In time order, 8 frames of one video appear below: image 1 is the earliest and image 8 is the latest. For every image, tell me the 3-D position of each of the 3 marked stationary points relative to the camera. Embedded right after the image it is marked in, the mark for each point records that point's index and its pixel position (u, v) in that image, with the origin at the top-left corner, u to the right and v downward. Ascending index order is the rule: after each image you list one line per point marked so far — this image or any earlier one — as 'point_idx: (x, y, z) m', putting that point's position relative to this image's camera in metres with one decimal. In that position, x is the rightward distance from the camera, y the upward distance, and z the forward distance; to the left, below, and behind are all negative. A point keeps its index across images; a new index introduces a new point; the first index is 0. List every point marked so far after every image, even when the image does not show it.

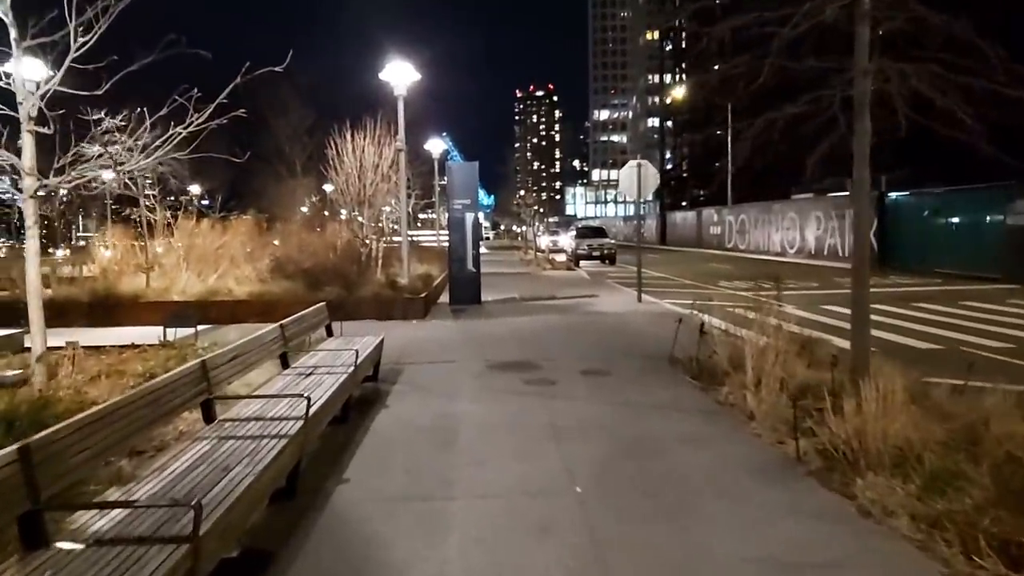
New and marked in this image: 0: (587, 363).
0: (+1.2, -1.3, +11.2) m
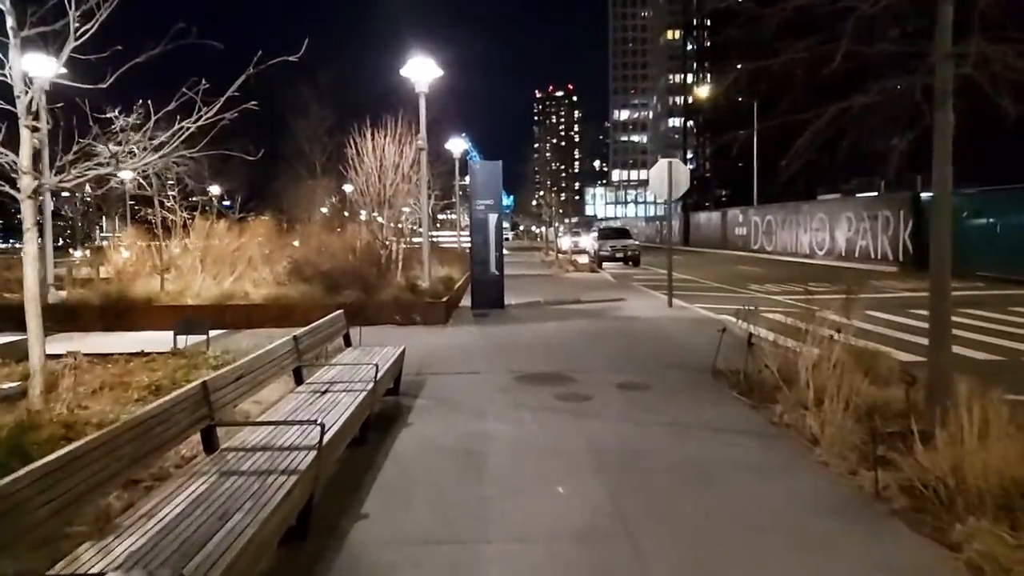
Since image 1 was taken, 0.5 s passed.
0: (+1.7, -1.4, +10.4) m
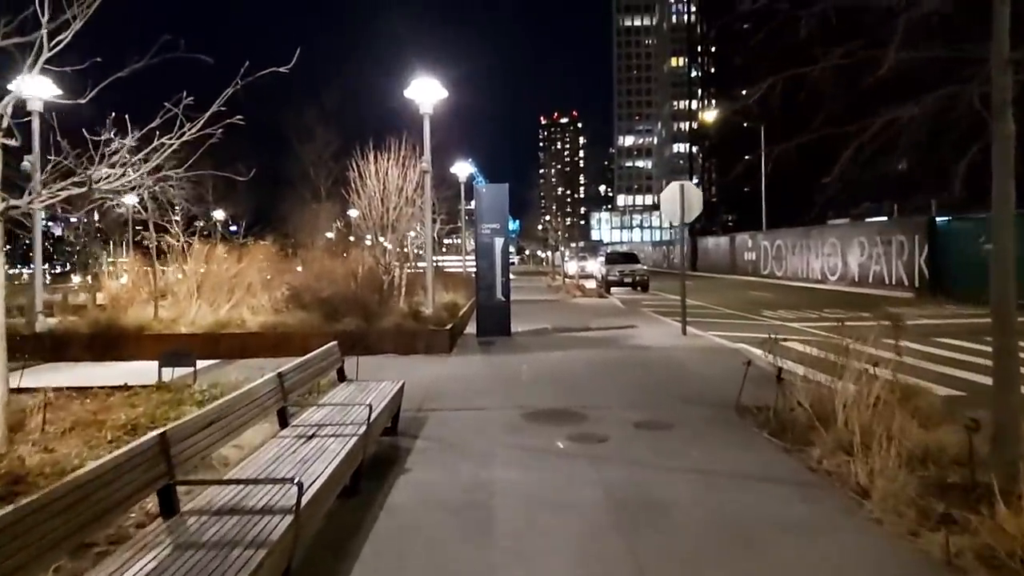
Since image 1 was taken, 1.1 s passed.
0: (+1.8, -1.8, +9.6) m
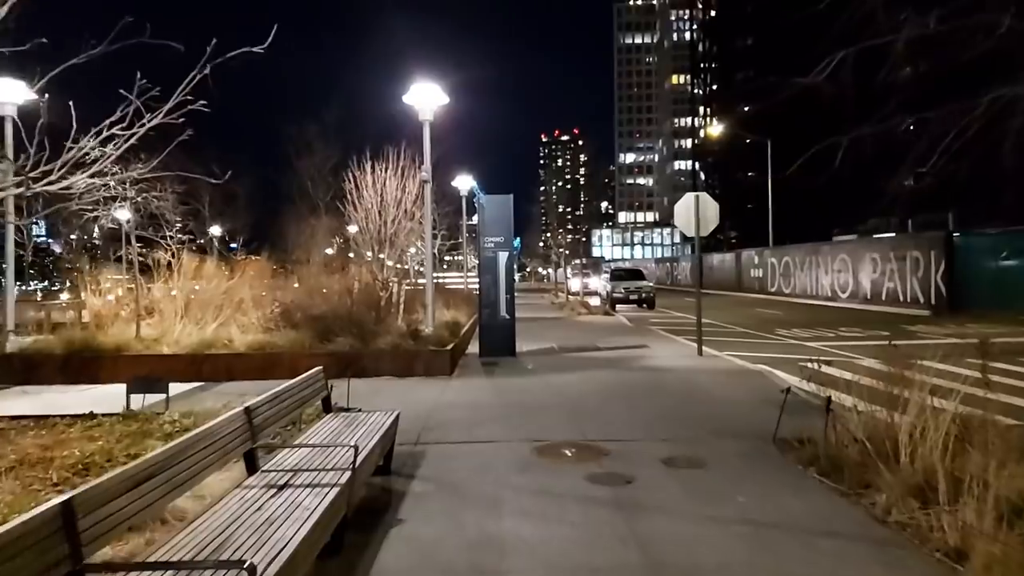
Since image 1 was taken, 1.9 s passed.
0: (+1.9, -2.0, +8.5) m
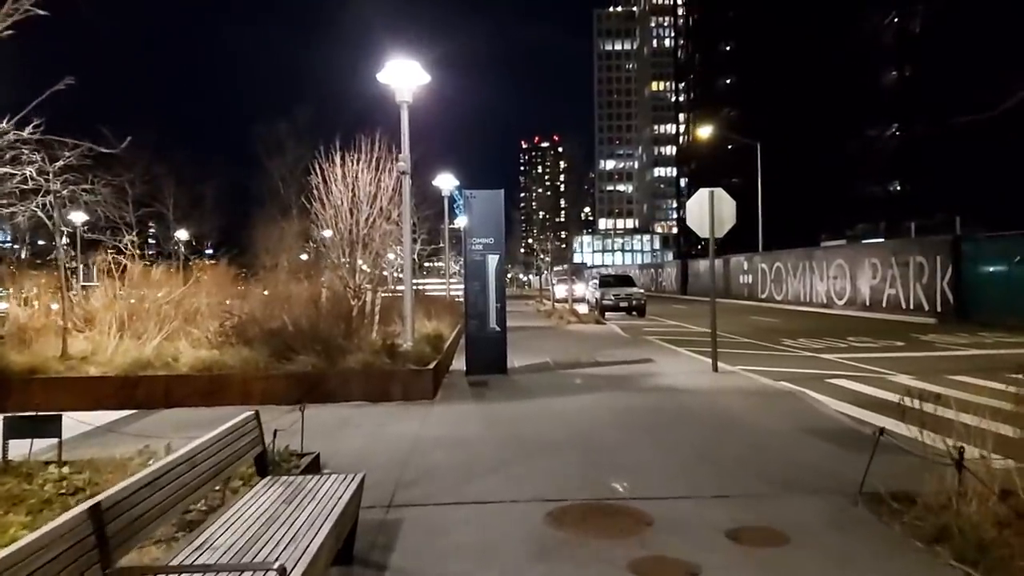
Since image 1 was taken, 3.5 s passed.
0: (+2.0, -2.1, +6.3) m
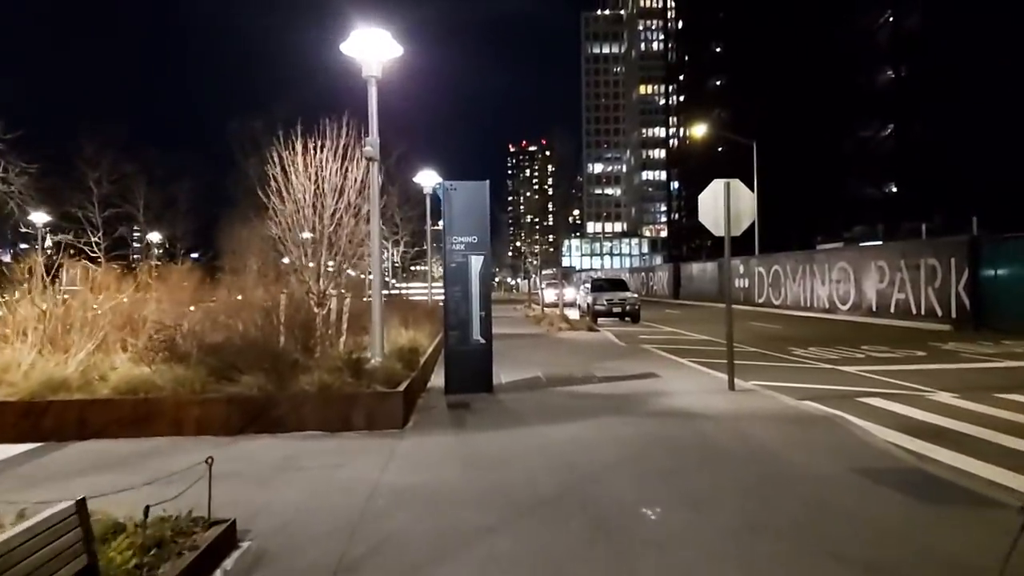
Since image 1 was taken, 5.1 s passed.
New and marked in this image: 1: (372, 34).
0: (+1.9, -2.1, +4.2) m
1: (-2.6, +4.6, +12.6) m
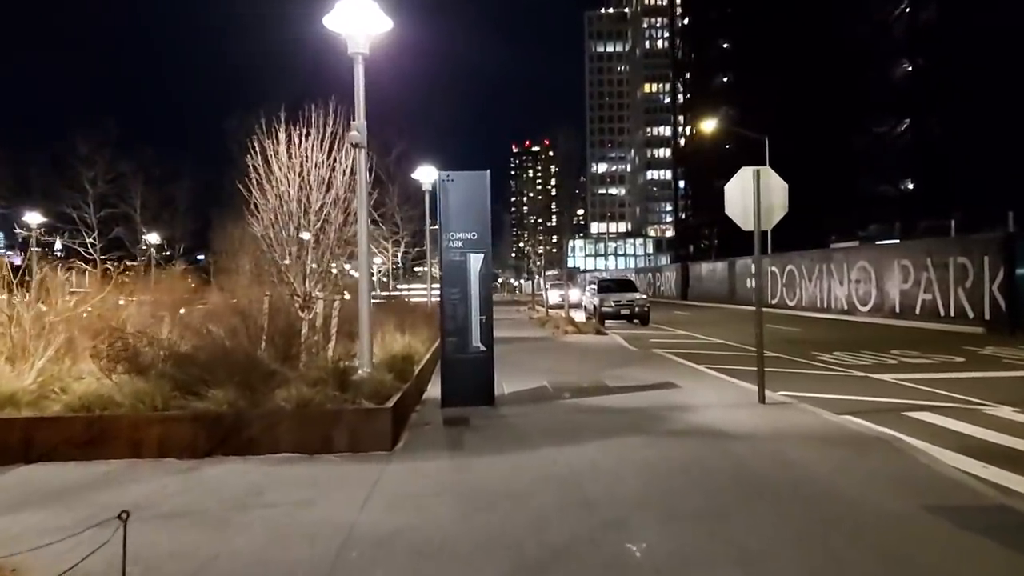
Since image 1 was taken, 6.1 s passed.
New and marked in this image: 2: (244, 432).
0: (+1.9, -2.2, +2.8) m
1: (-2.5, +4.6, +11.2) m
2: (-3.6, -1.9, +9.3) m
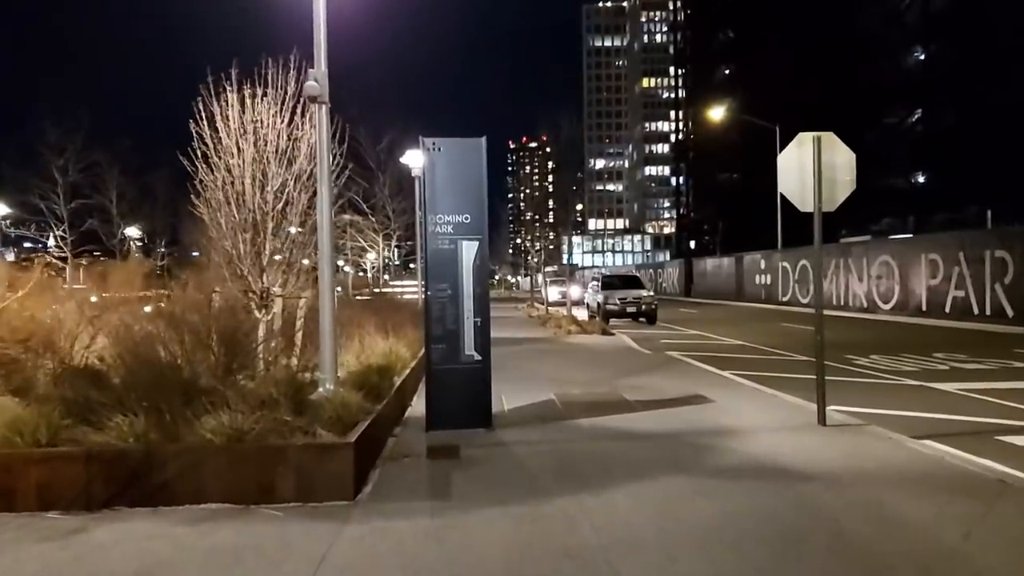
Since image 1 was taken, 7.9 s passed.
0: (+2.0, -2.1, +0.5) m
1: (-2.5, +4.7, +8.8) m
2: (-3.6, -1.8, +6.9) m
